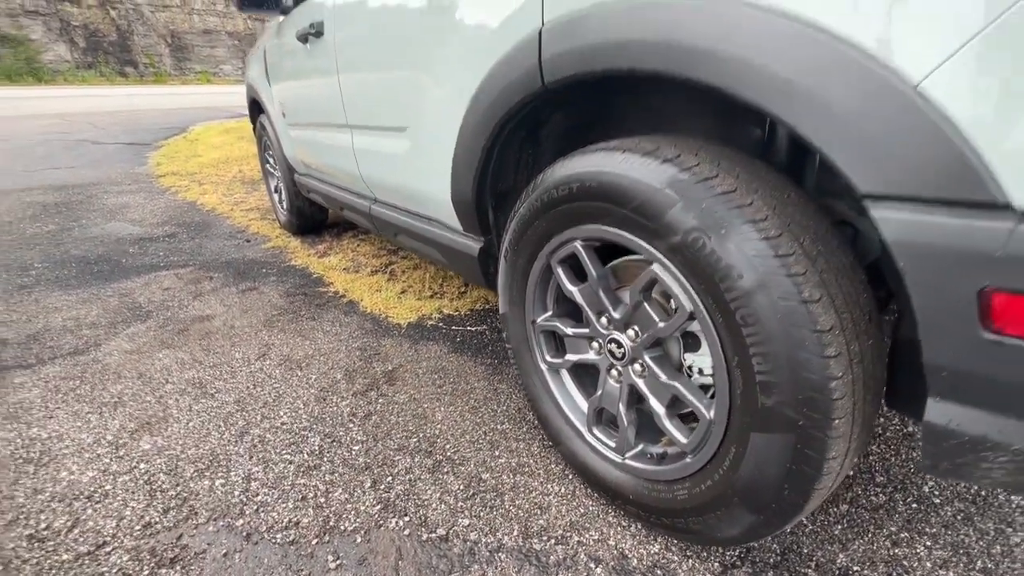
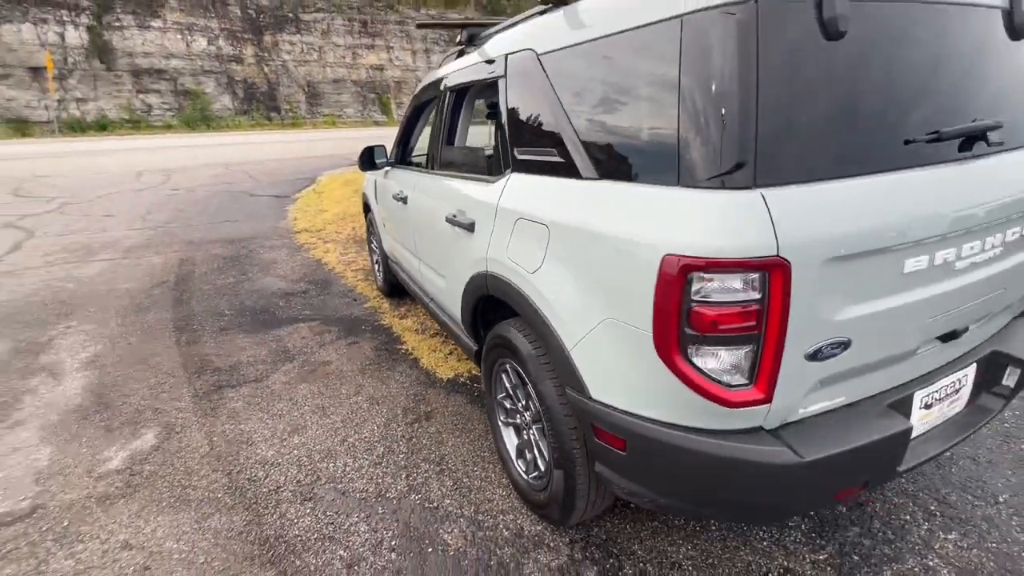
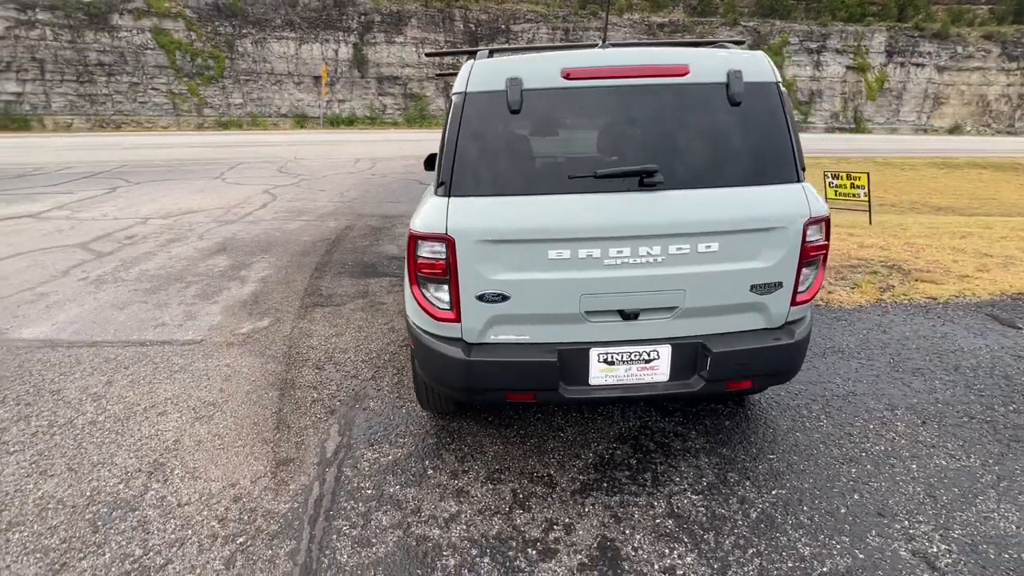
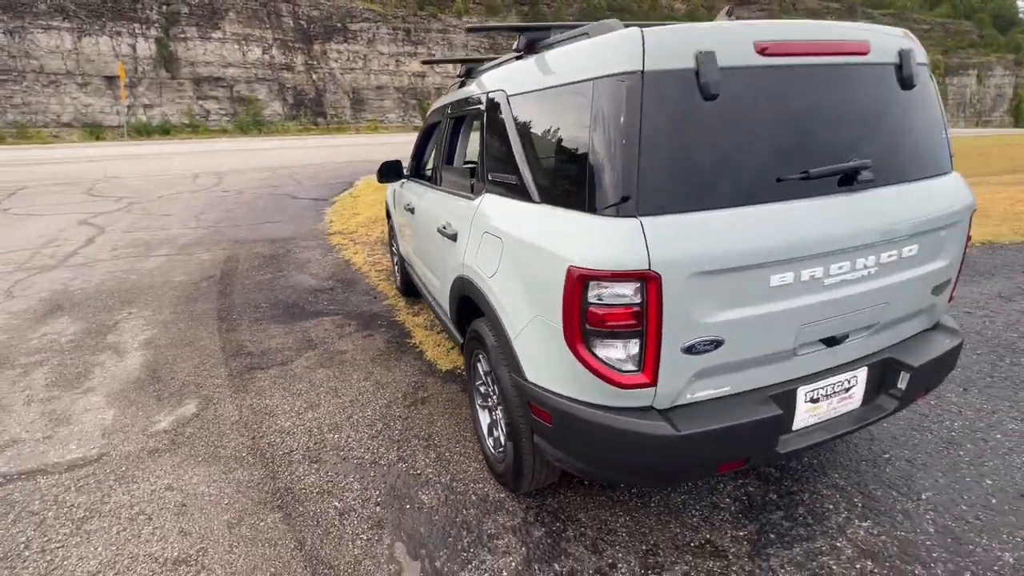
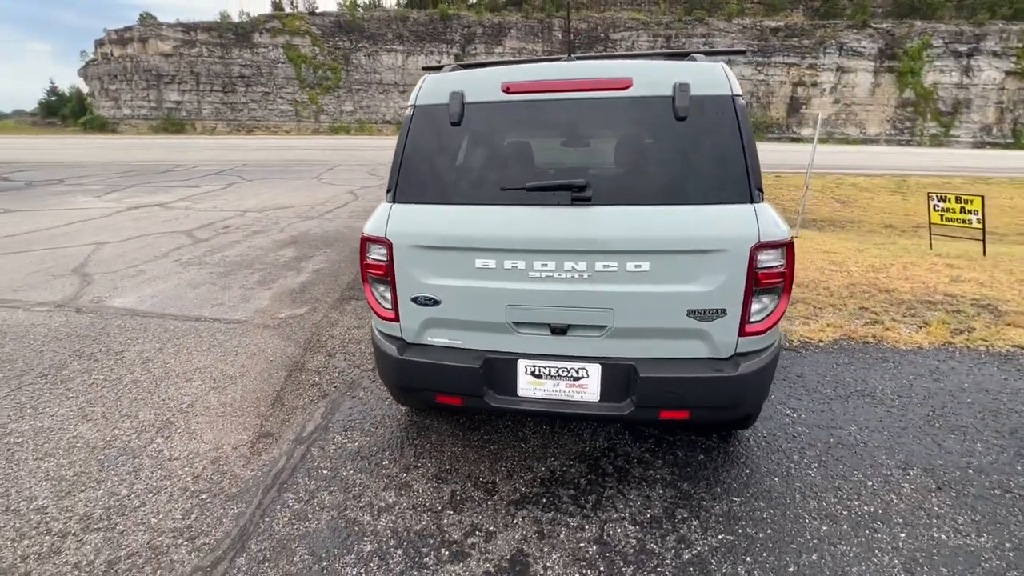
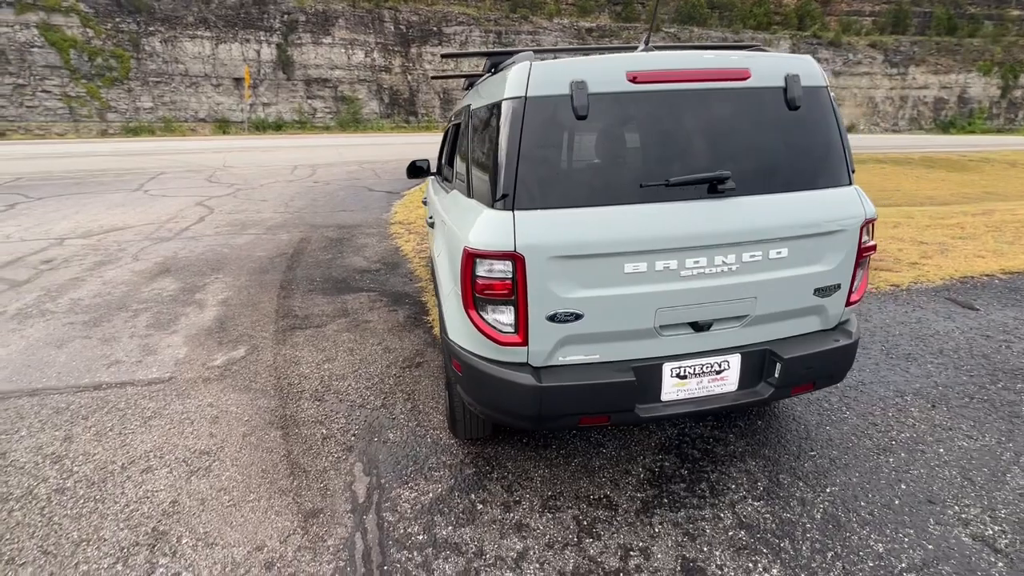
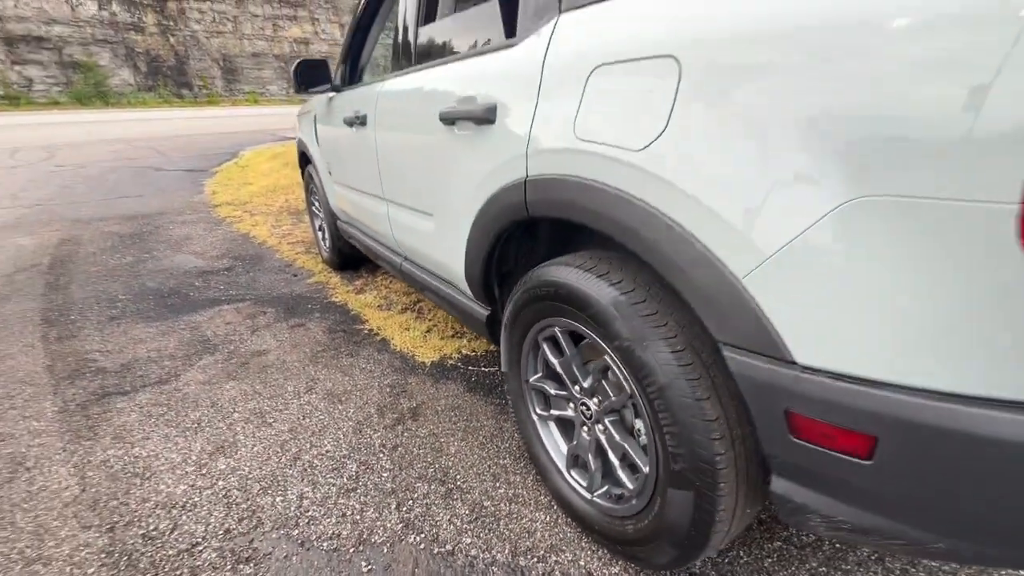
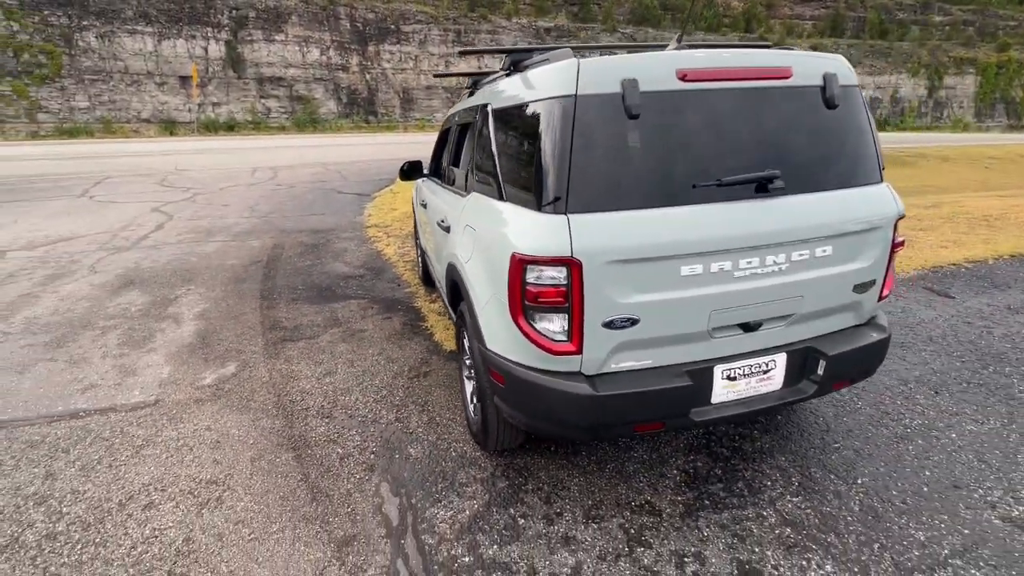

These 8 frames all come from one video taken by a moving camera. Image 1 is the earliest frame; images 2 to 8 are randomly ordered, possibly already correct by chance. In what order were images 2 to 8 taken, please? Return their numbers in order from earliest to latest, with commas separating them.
7, 2, 4, 8, 6, 3, 5
